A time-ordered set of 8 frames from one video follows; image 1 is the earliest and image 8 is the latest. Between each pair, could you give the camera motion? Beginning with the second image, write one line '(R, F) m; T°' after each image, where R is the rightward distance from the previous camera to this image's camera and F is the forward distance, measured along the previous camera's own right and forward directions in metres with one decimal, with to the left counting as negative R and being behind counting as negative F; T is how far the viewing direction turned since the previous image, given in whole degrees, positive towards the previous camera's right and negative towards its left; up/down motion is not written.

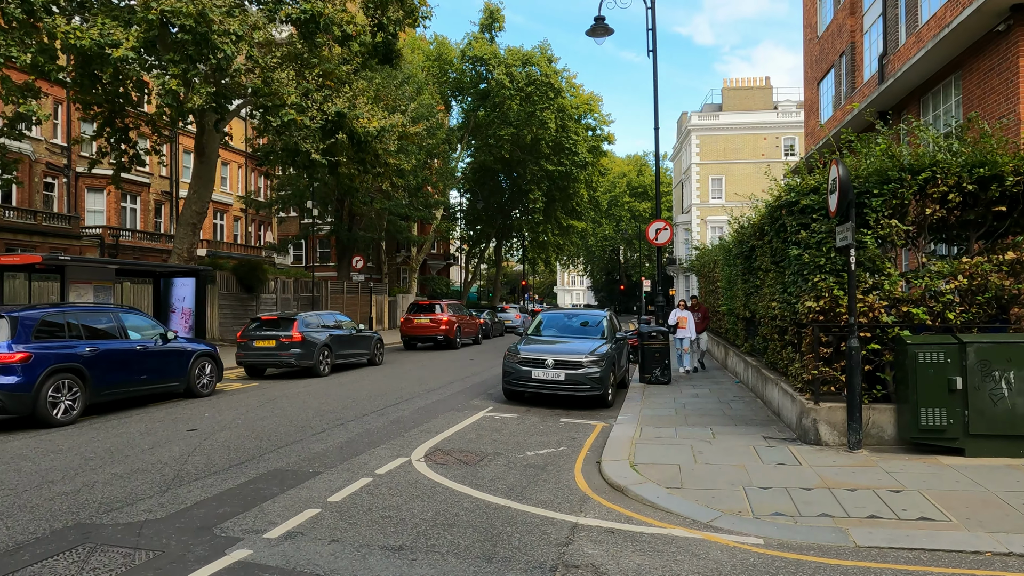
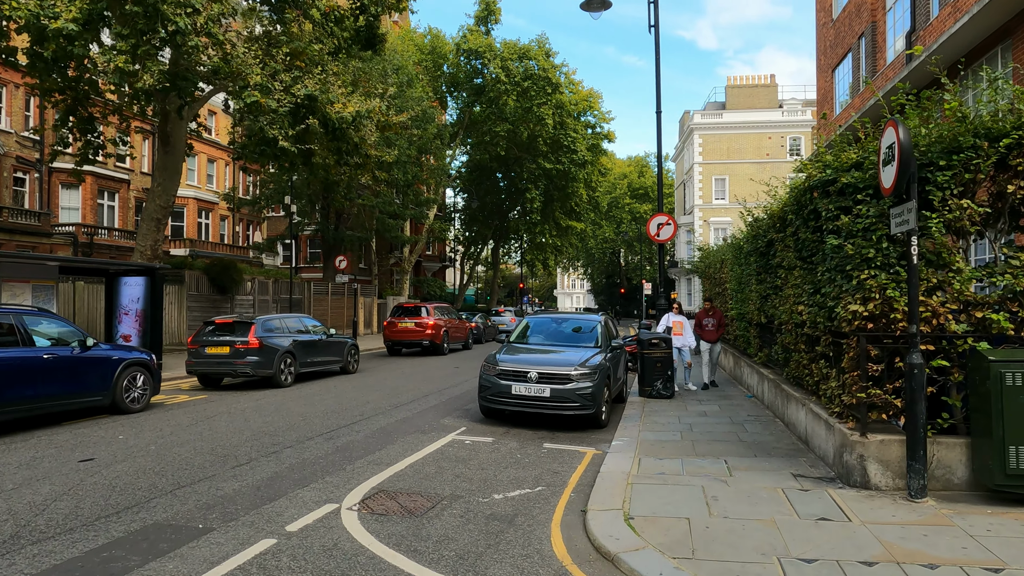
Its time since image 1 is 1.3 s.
(+0.3, +1.5) m; 0°
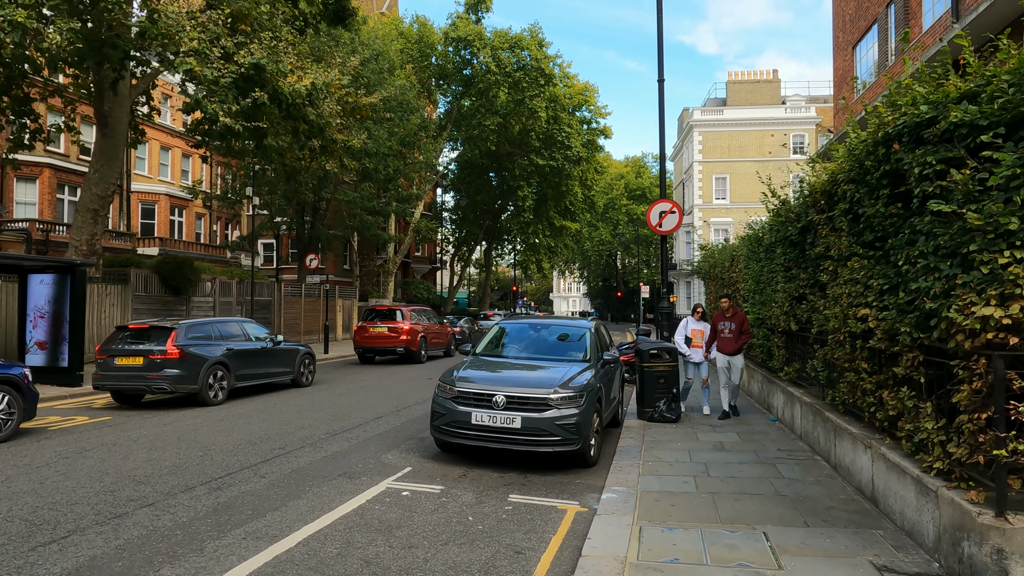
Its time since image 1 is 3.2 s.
(+0.4, +2.0) m; 0°
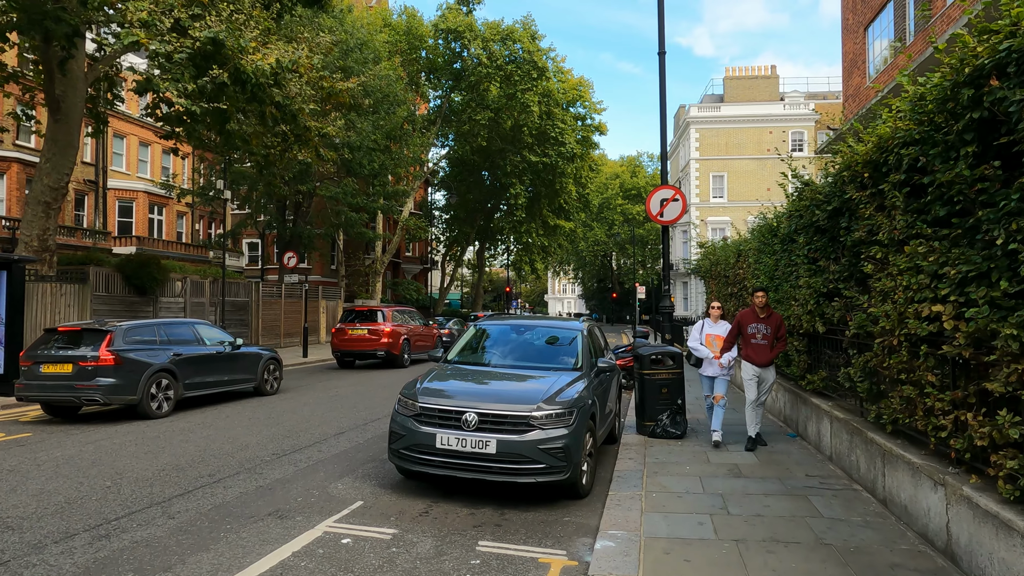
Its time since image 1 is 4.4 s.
(+0.2, +1.2) m; 0°
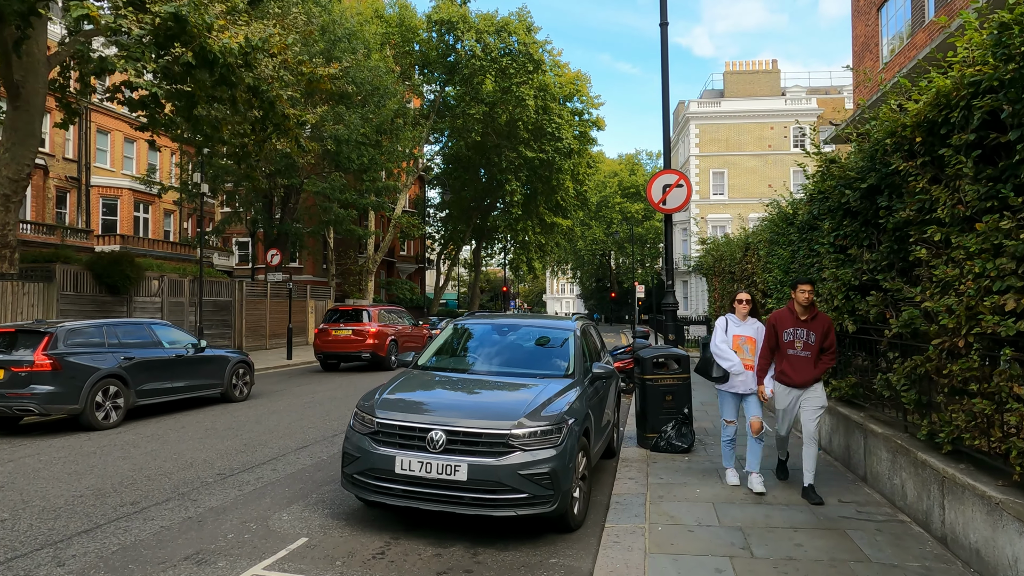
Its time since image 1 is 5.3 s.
(+0.2, +0.9) m; 0°
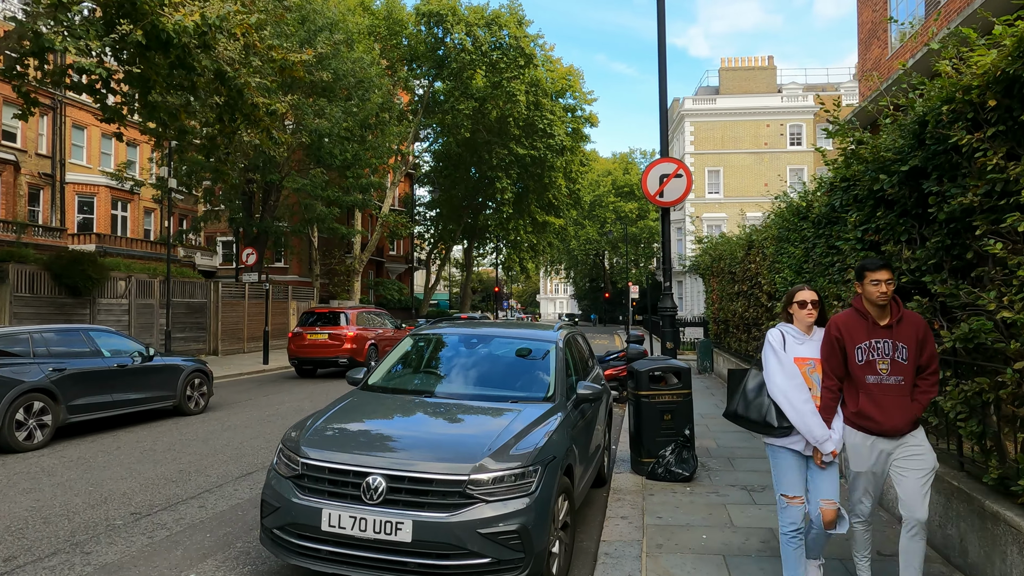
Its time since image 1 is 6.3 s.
(+0.2, +1.0) m; +1°
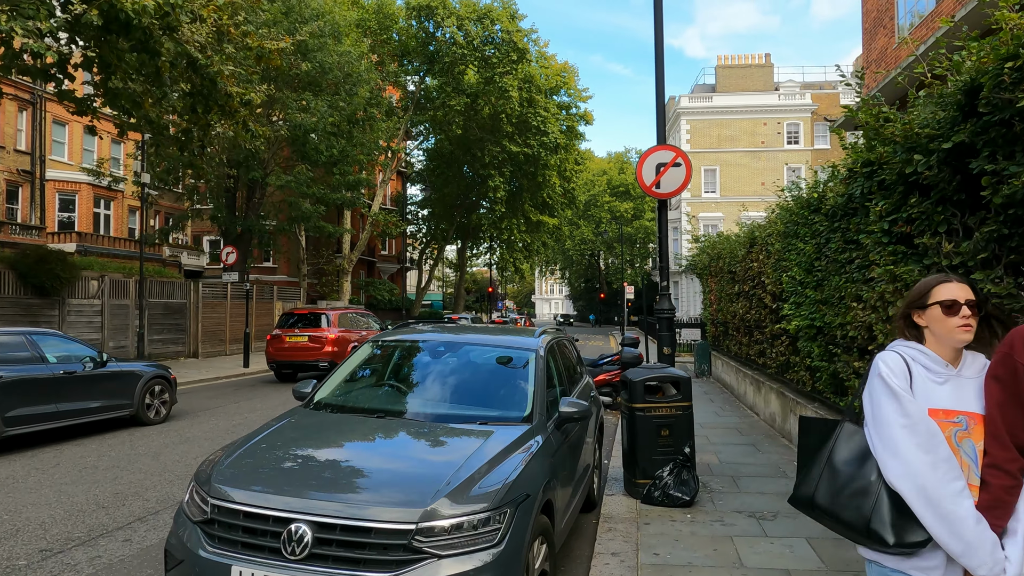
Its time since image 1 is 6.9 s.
(+0.2, +0.7) m; 0°
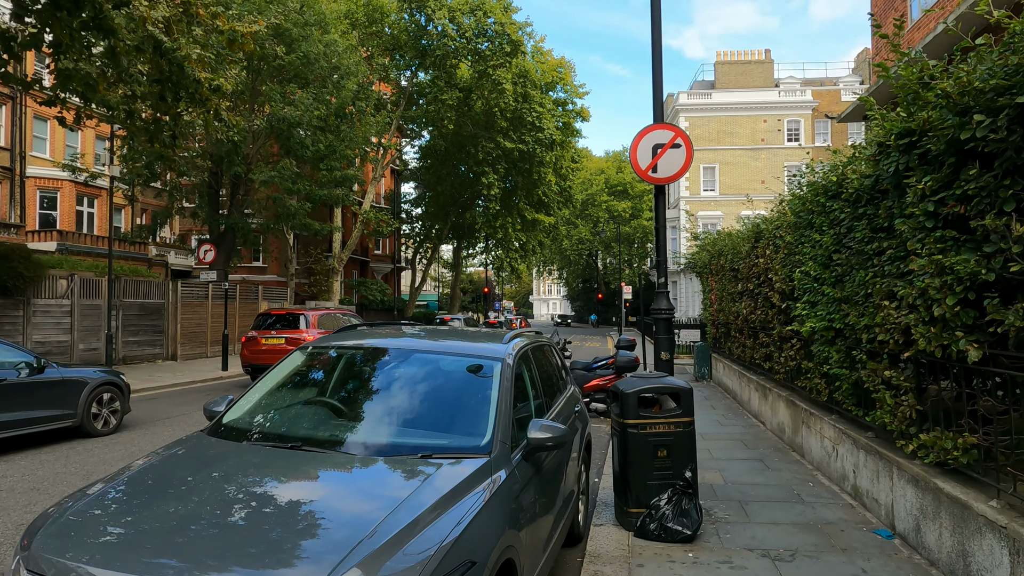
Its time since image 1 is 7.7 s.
(+0.2, +0.8) m; 0°
